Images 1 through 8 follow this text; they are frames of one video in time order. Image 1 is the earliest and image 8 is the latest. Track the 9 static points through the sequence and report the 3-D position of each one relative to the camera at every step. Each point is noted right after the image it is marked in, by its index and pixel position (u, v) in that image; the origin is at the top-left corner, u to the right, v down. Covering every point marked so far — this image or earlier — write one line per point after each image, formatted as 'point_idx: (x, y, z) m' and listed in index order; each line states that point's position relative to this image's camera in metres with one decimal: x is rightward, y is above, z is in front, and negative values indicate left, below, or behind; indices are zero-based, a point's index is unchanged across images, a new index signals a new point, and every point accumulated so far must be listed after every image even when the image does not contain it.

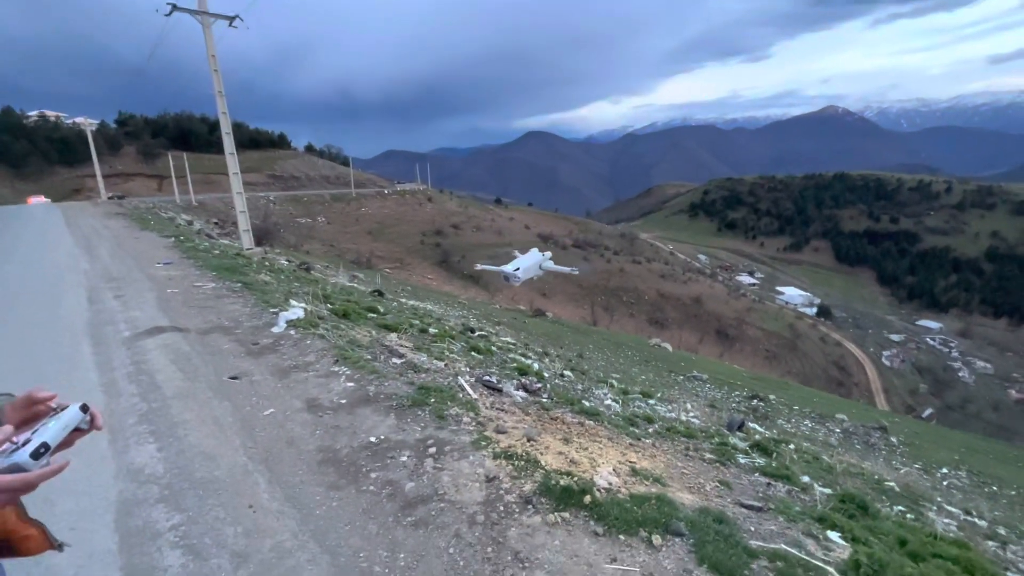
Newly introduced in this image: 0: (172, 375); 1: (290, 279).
0: (-4.3, -1.1, +5.9) m
1: (-6.3, +0.2, +13.2) m
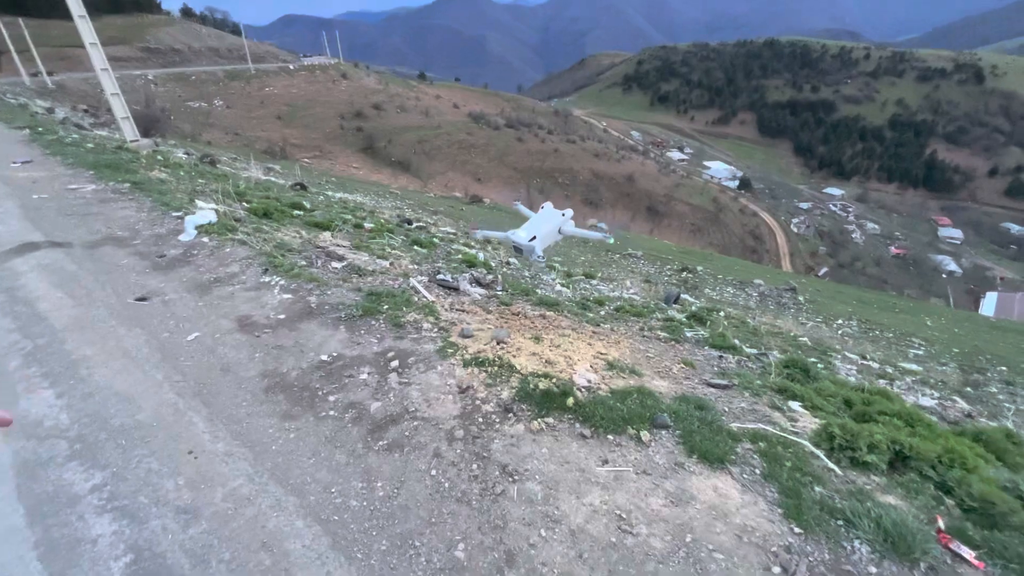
0: (-4.7, -0.1, +4.9) m
1: (-7.8, +2.7, +11.4) m
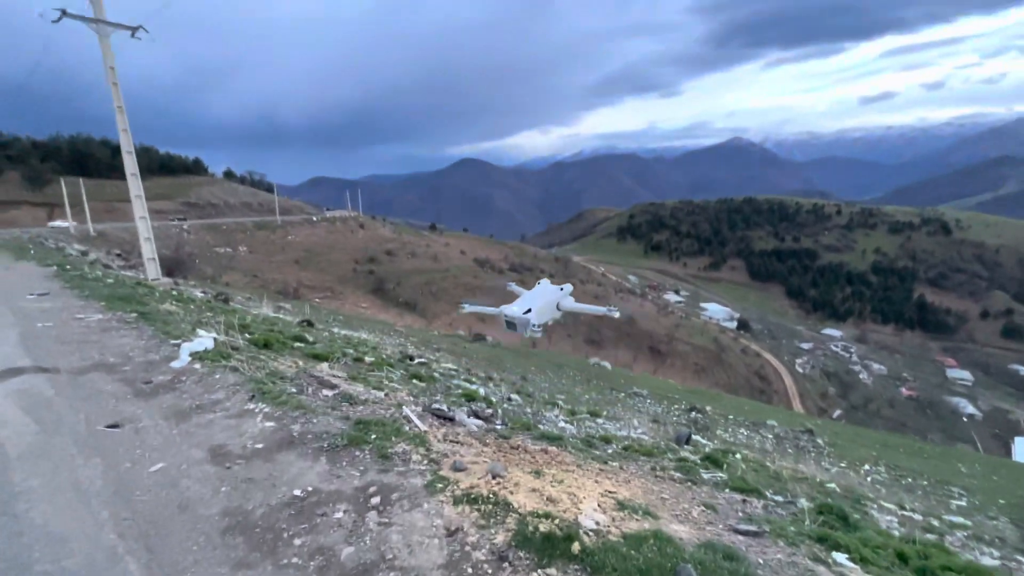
0: (-4.7, -1.4, +4.5) m
1: (-7.8, -0.5, +11.6) m
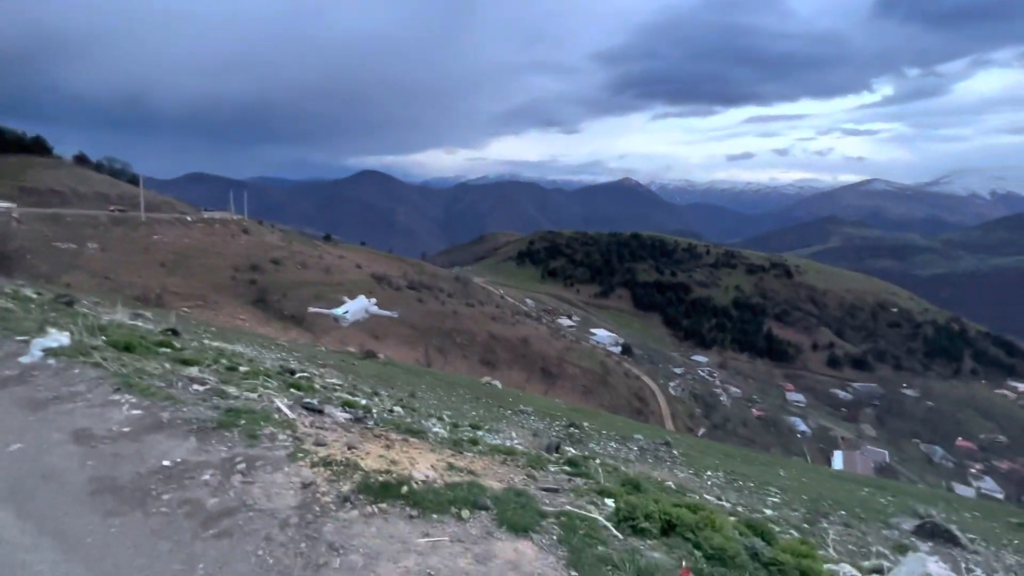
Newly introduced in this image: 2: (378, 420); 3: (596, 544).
0: (-6.2, -1.2, +4.4) m
1: (-10.6, -0.5, +10.7) m
2: (-2.3, -2.3, +8.0) m
3: (+0.7, -2.1, +3.8) m
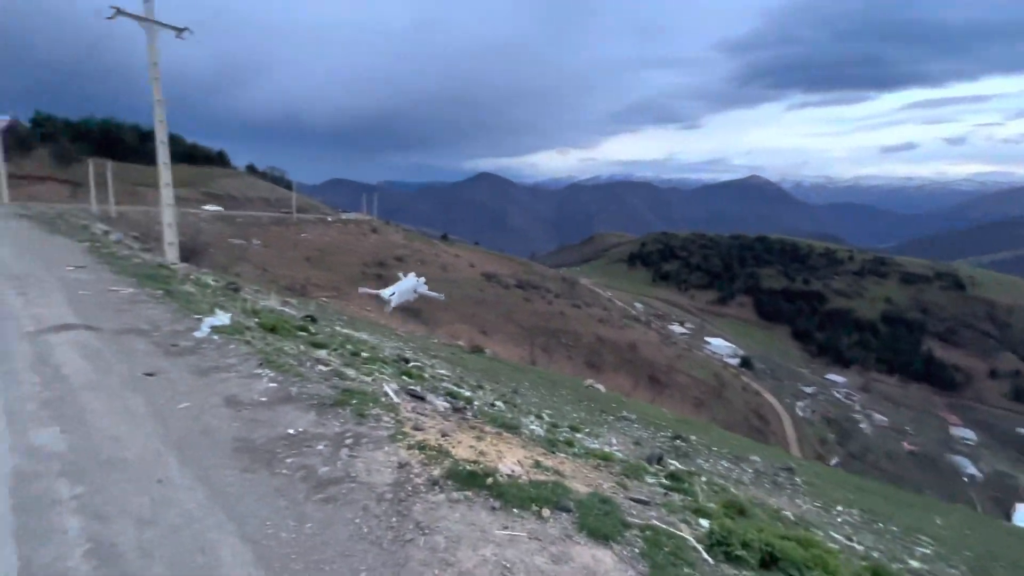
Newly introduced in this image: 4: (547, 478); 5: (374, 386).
0: (-5.3, -1.0, +5.7) m
1: (-8.1, -0.1, +12.8) m
2: (-0.6, -2.2, +8.4) m
3: (+1.3, -2.1, +3.5) m
4: (+0.3, -1.8, +4.4) m
5: (-1.9, -1.4, +6.5) m
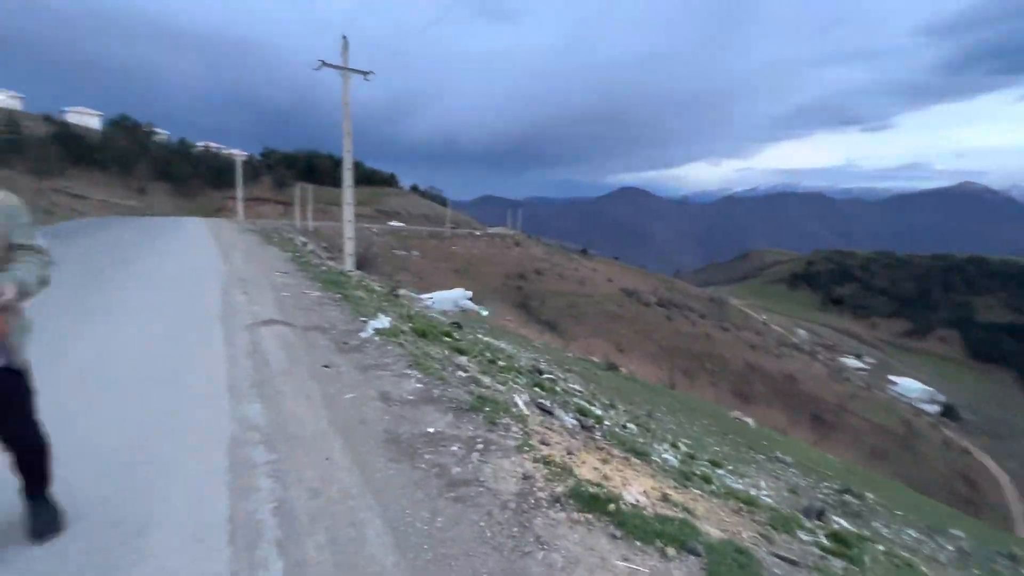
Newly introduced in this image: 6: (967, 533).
0: (-3.5, -1.1, +7.0) m
1: (-4.1, -0.3, +14.7) m
2: (+1.6, -2.5, +8.2) m
3: (+2.1, -2.3, +3.0) m
4: (+1.4, -2.0, +4.1) m
5: (-0.1, -1.6, +6.8) m
6: (+15.2, -8.1, +15.8) m
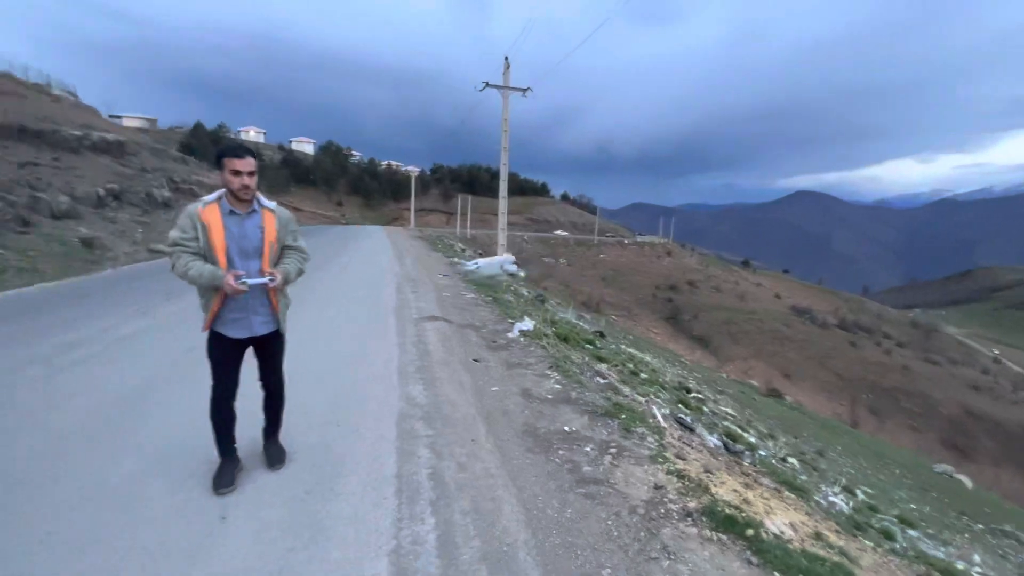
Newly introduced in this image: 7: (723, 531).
0: (-1.3, -1.1, +8.0) m
1: (+0.5, -0.5, +15.5) m
2: (+3.9, -2.8, +7.5) m
3: (+2.8, -2.5, +2.5) m
4: (+2.5, -2.1, +3.7) m
5: (+1.9, -1.7, +6.8) m
6: (+18.8, -9.1, +10.5) m
7: (+1.7, -2.0, +3.7) m
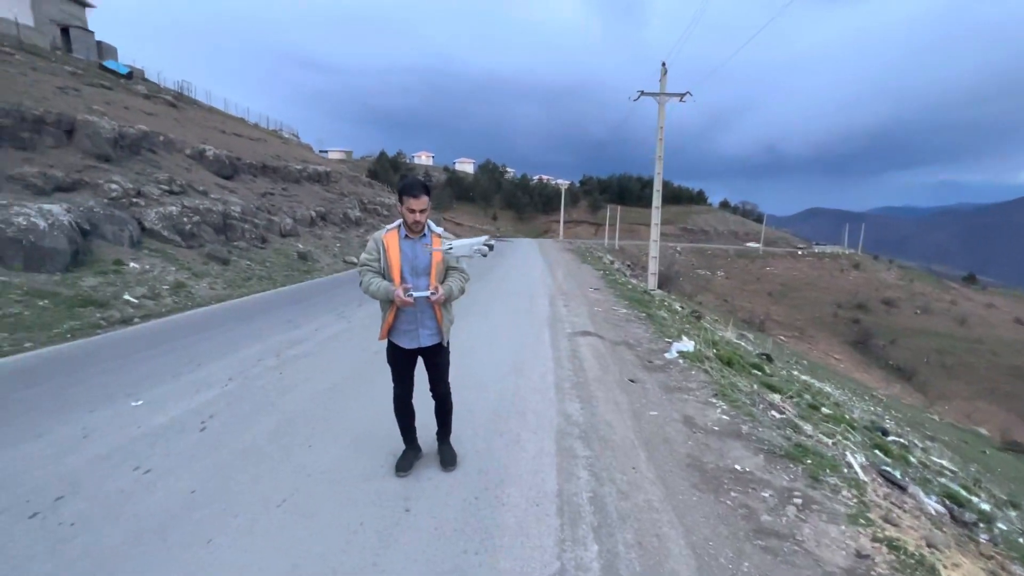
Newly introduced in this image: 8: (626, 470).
0: (+1.4, -1.3, +7.9) m
1: (+5.4, -1.0, +14.5) m
2: (+6.1, -3.1, +5.9) m
3: (+3.5, -2.7, +1.4) m
4: (+3.6, -2.4, +2.7) m
5: (+4.0, -2.0, +5.8) m
6: (+21.1, -9.9, +4.1) m
7: (+2.9, -2.2, +3.0) m
8: (+1.1, -1.8, +4.7) m
